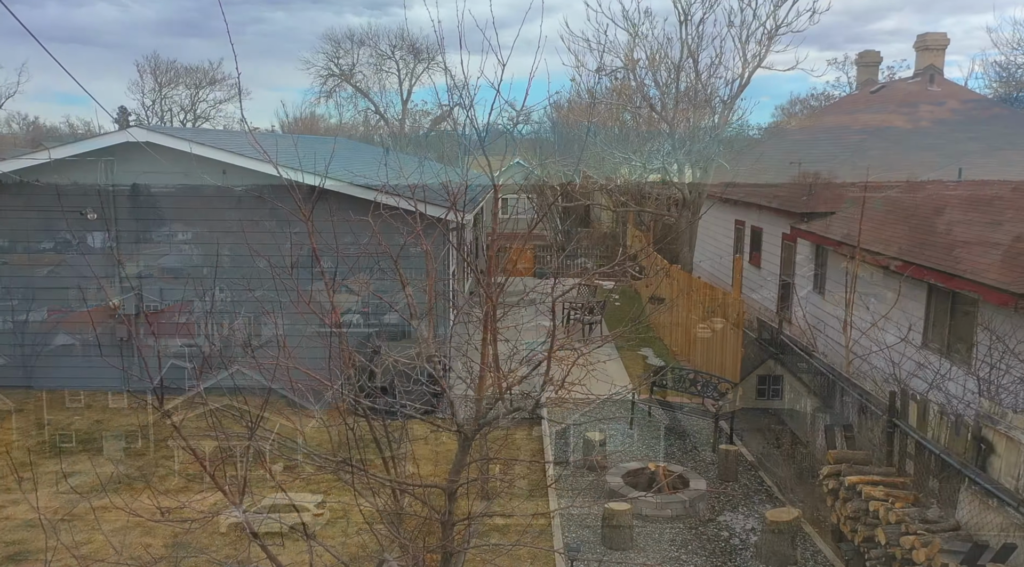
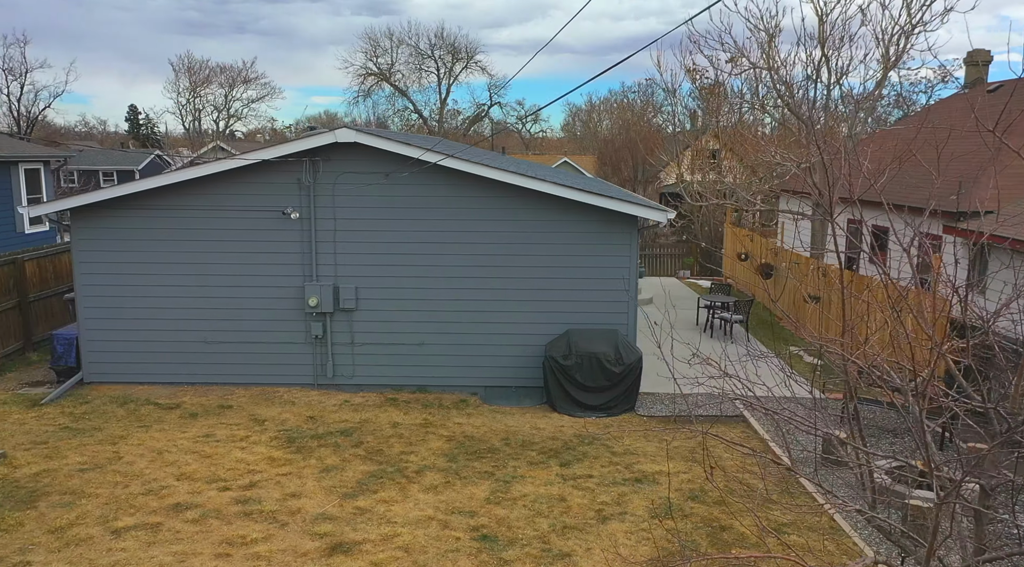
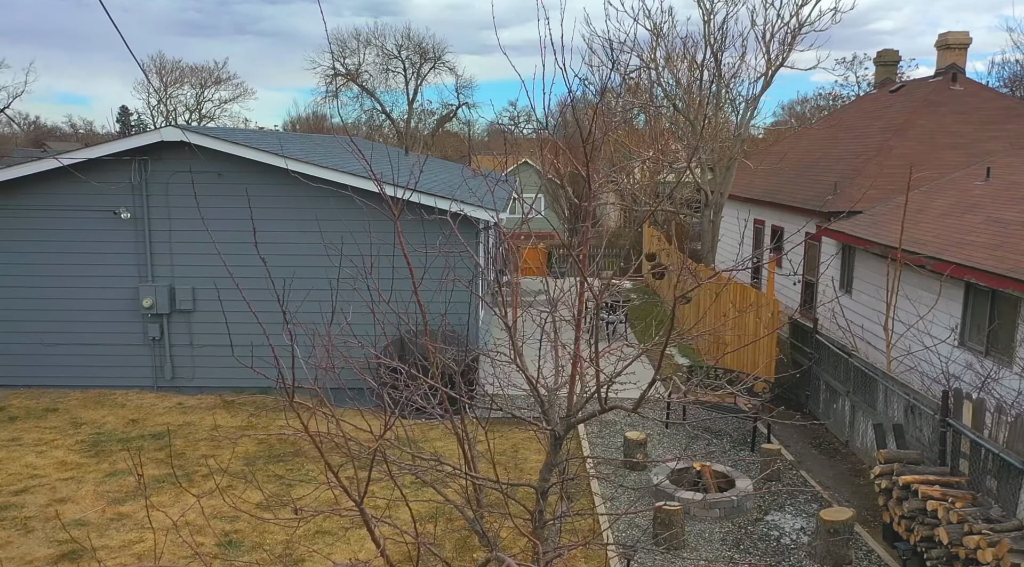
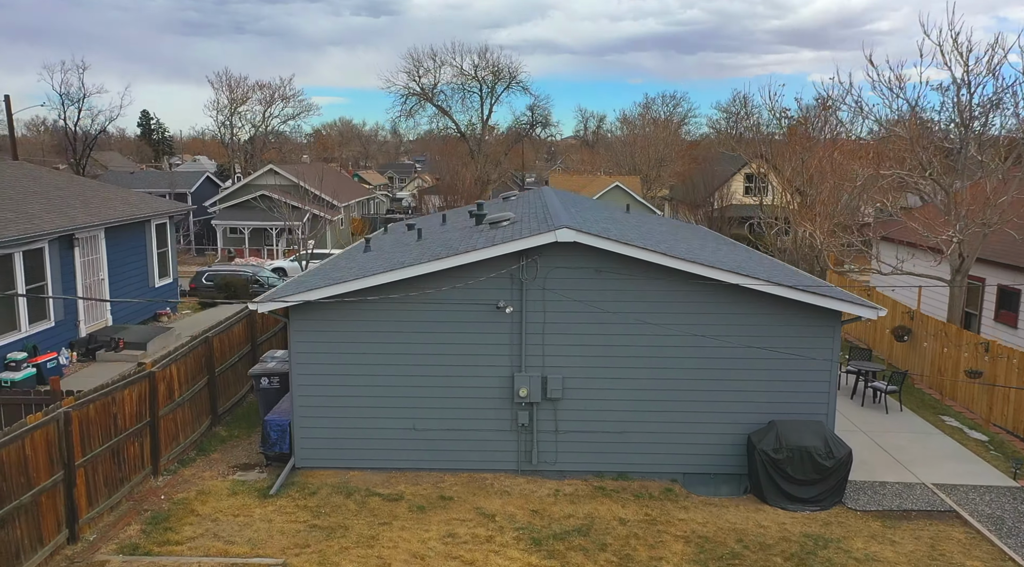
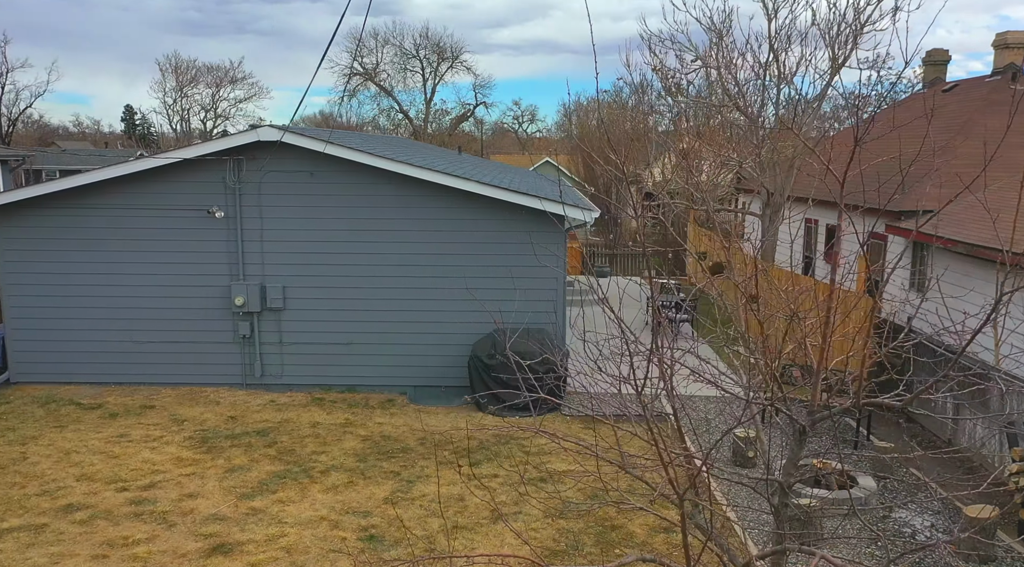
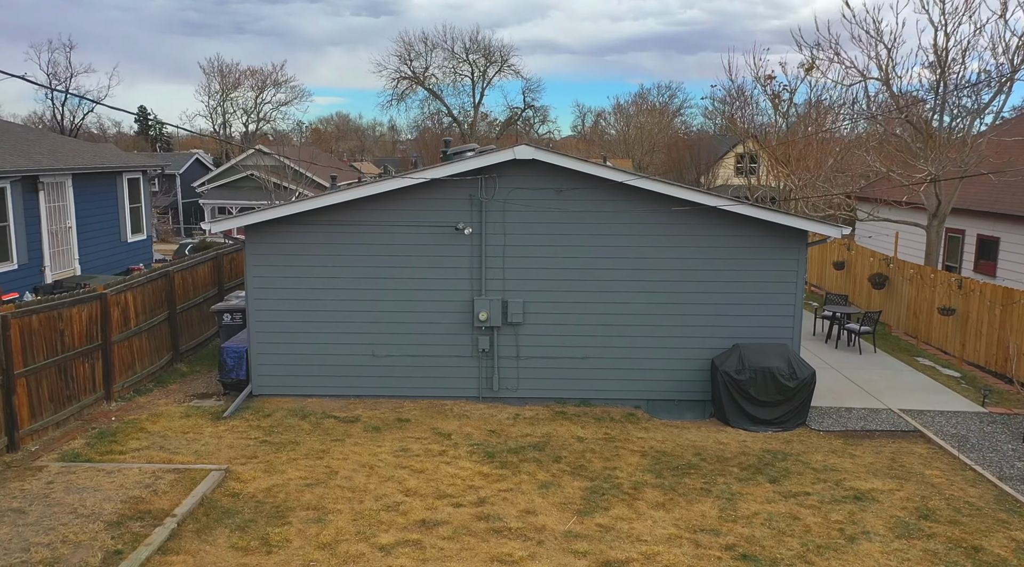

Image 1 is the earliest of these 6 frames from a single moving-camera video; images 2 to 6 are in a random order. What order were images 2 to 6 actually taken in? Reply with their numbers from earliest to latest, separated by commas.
3, 5, 2, 6, 4
